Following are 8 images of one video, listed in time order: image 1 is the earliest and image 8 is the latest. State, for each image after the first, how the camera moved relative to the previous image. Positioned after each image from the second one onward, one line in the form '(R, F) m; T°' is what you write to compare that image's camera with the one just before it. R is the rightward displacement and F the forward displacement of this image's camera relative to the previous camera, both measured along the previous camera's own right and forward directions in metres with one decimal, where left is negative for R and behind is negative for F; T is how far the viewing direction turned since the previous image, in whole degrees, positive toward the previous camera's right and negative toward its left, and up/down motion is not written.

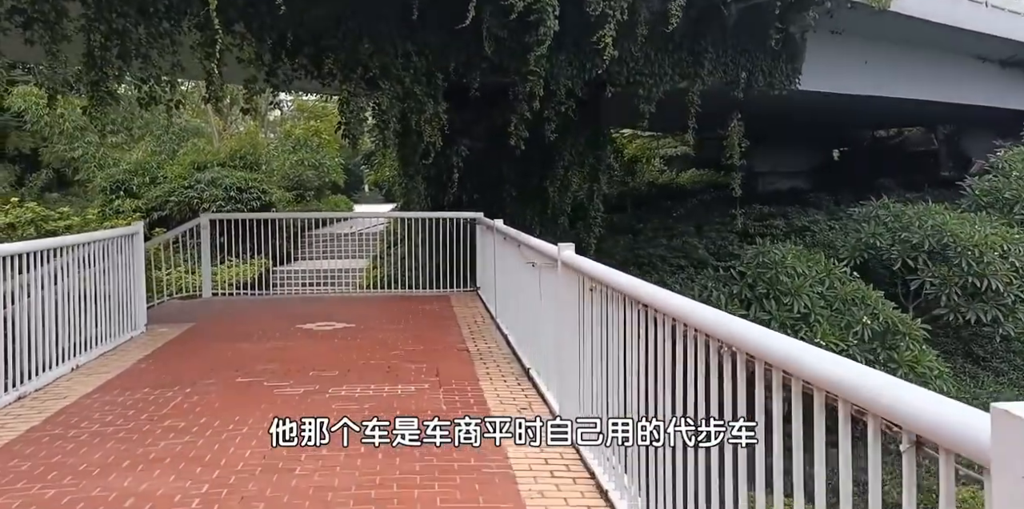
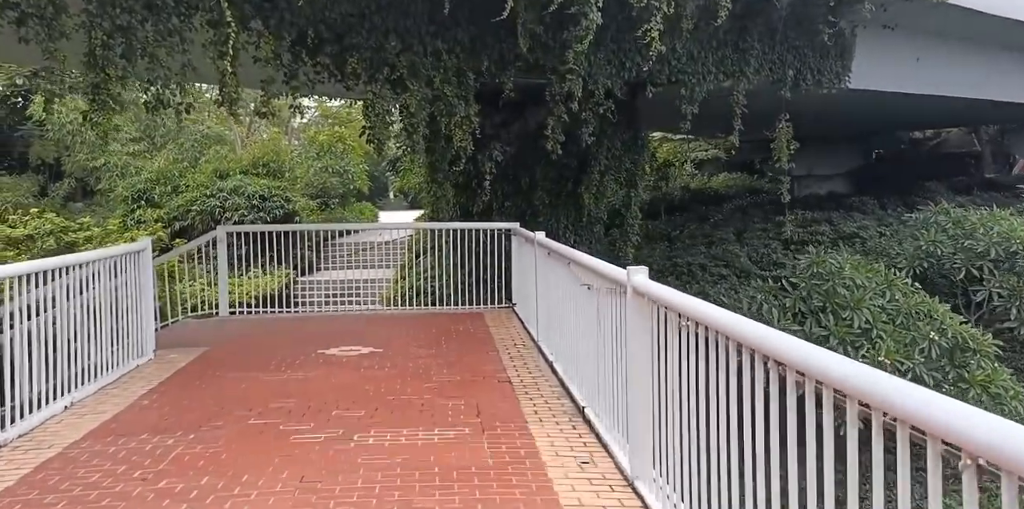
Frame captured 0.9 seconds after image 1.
(-0.1, +0.5) m; -2°
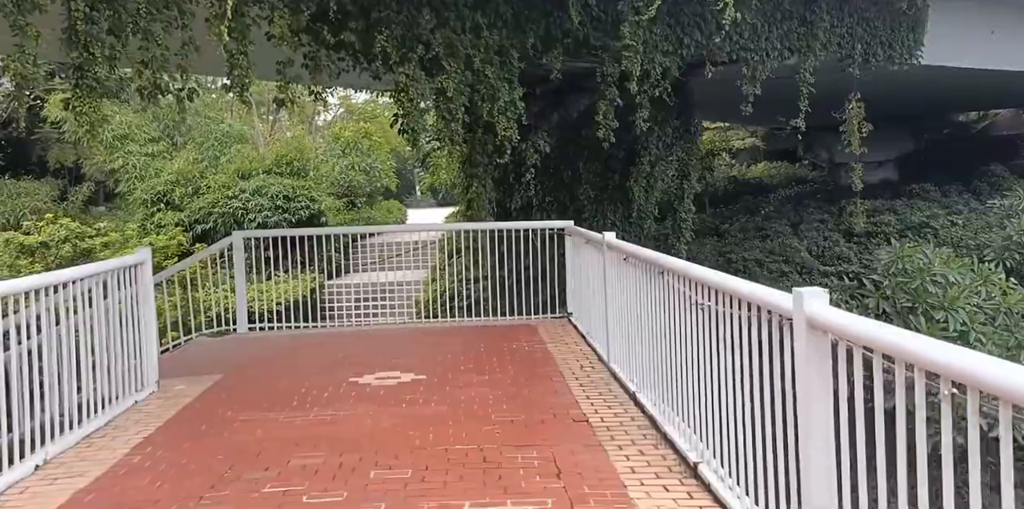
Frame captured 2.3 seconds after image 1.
(-0.2, +0.7) m; -2°
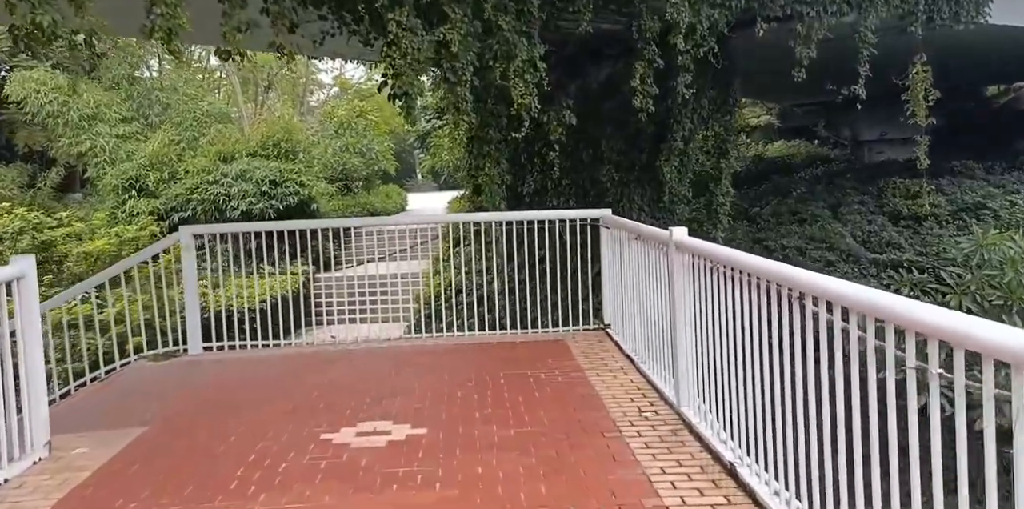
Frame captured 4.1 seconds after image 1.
(-0.1, +1.0) m; 0°
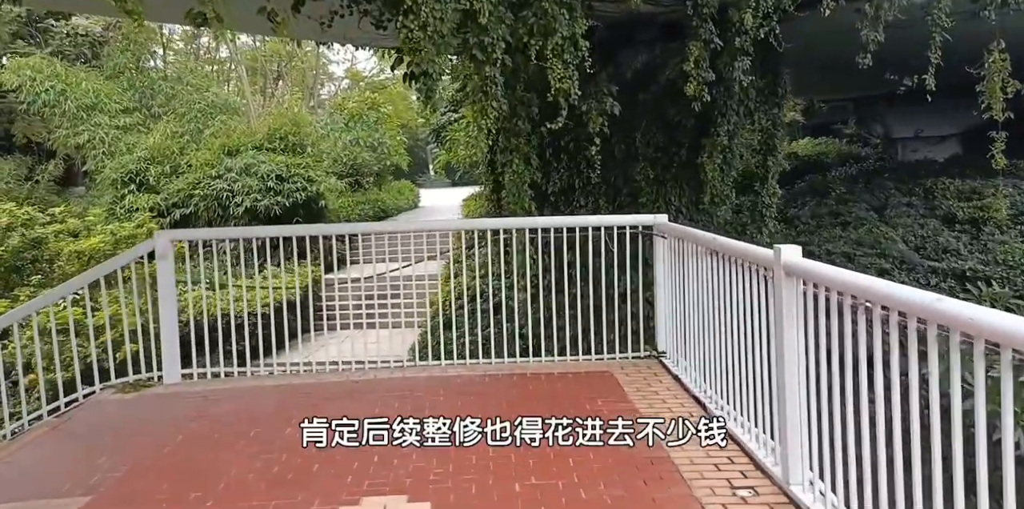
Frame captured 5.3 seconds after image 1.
(-0.1, +0.7) m; -1°
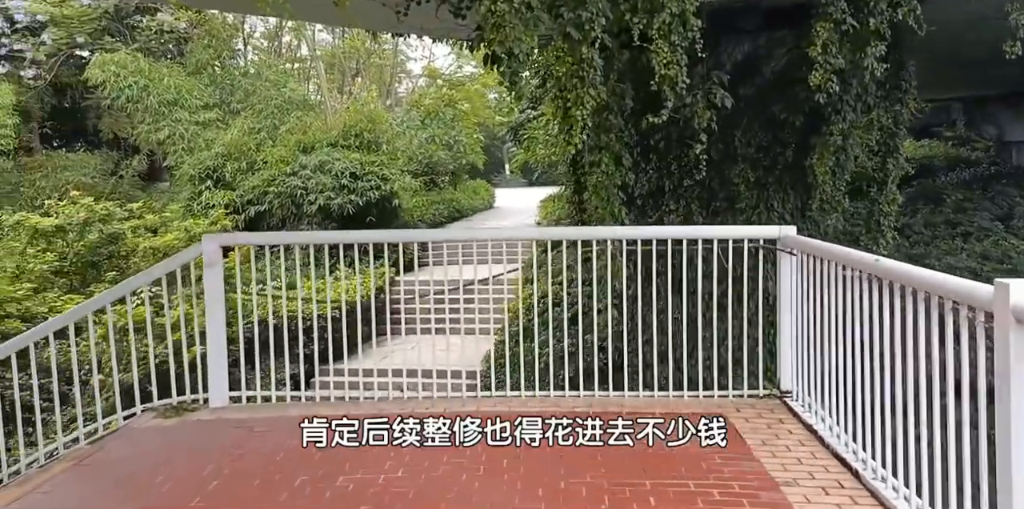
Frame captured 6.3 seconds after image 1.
(-0.1, +0.5) m; -6°
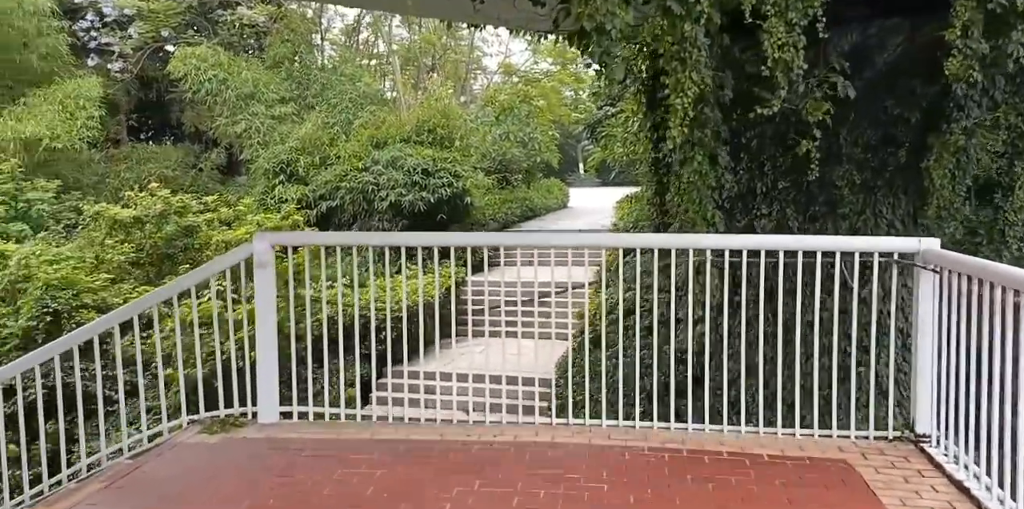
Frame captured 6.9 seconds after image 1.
(-0.1, +0.3) m; -6°
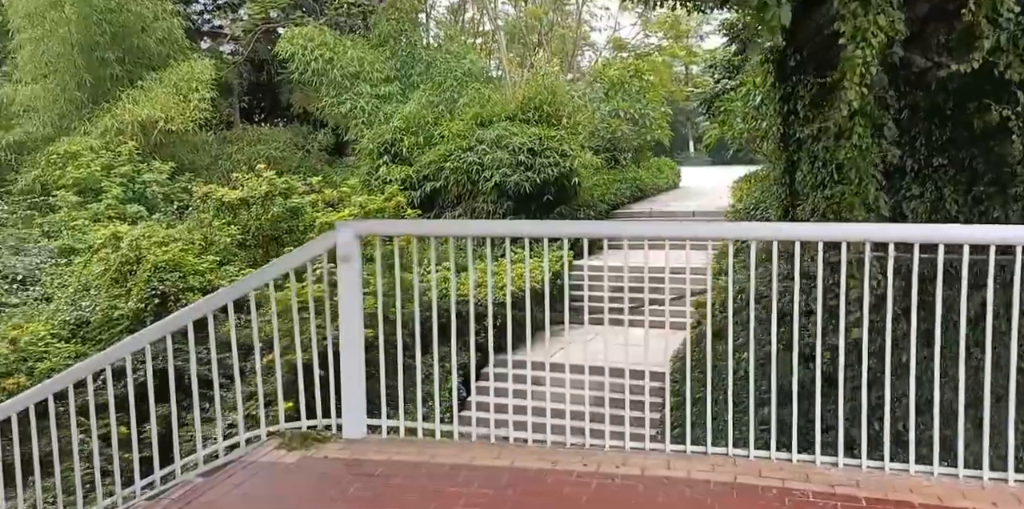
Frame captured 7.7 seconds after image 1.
(-0.1, +0.4) m; -8°
